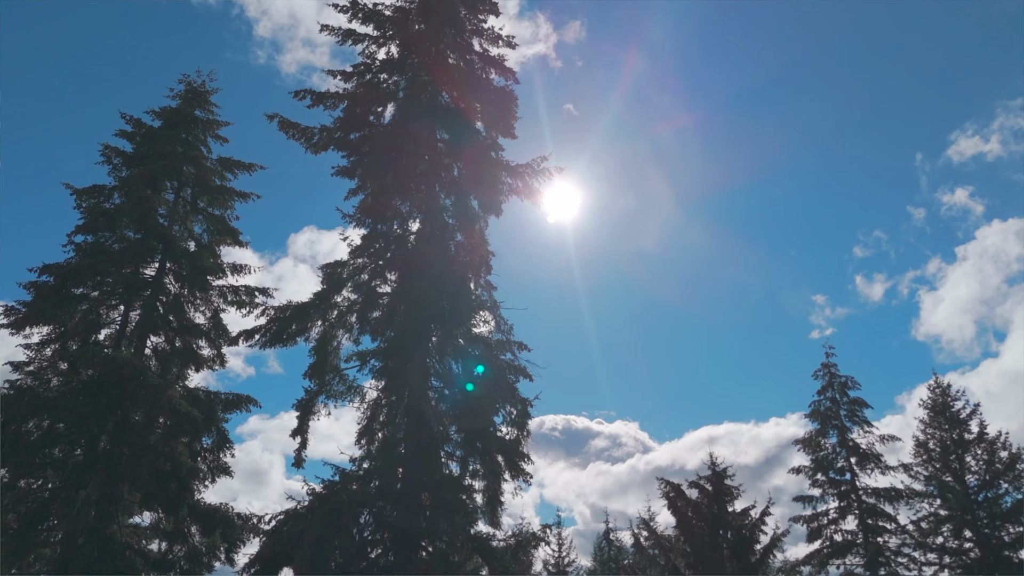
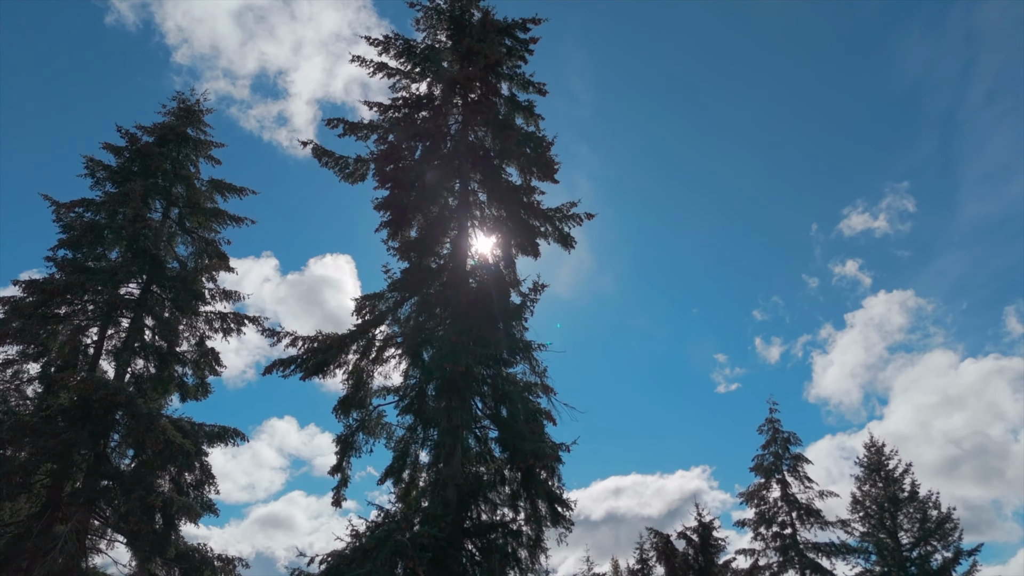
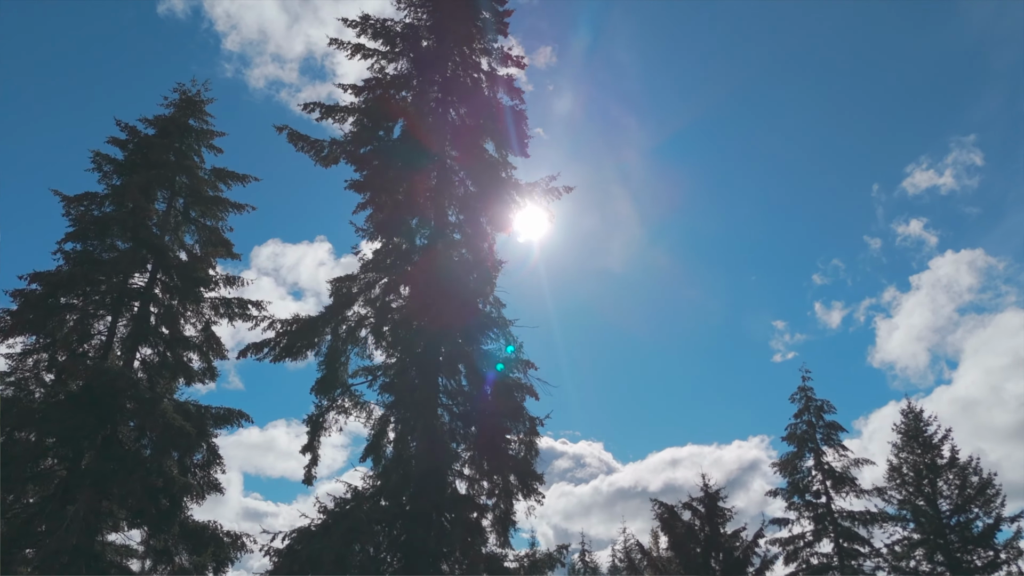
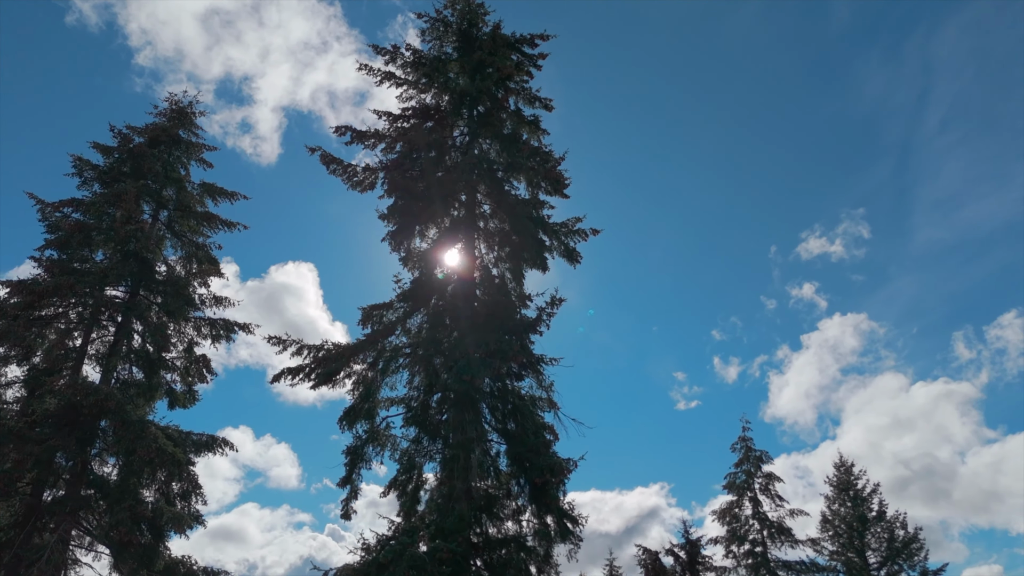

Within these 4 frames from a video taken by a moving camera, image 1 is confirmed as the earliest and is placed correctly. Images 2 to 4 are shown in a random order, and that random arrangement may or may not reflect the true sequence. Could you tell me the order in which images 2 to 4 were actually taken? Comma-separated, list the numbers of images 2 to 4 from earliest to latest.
3, 2, 4
